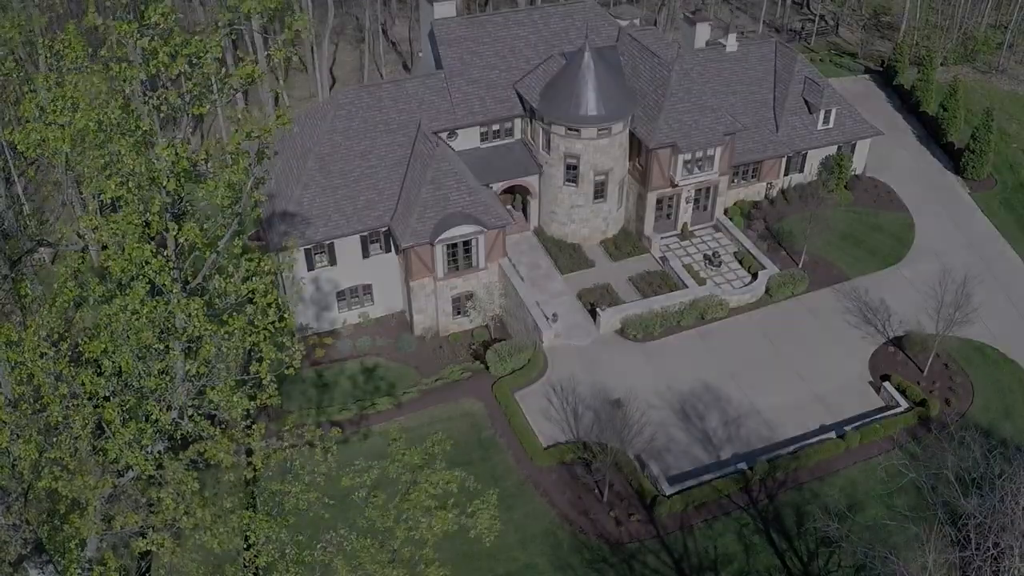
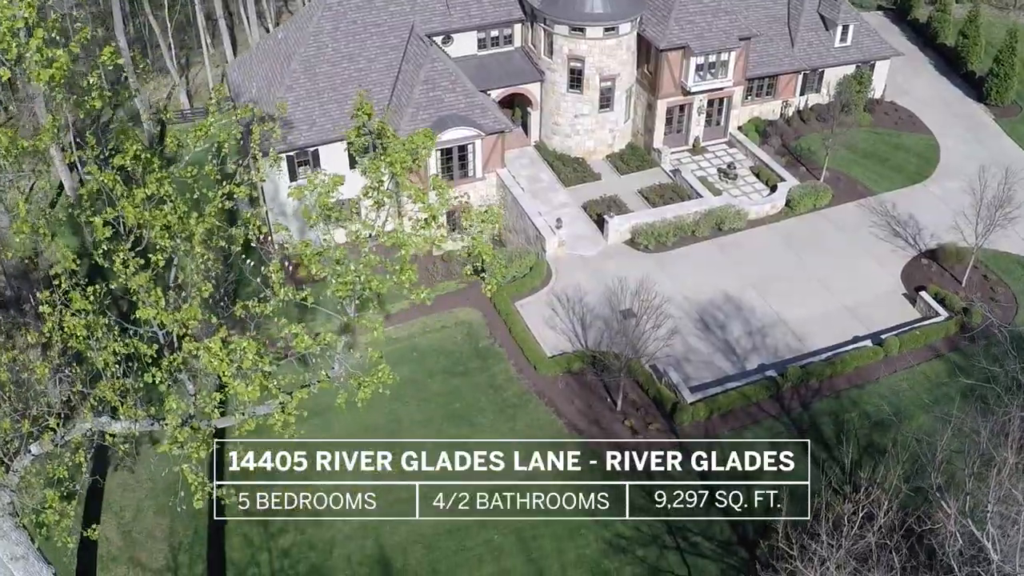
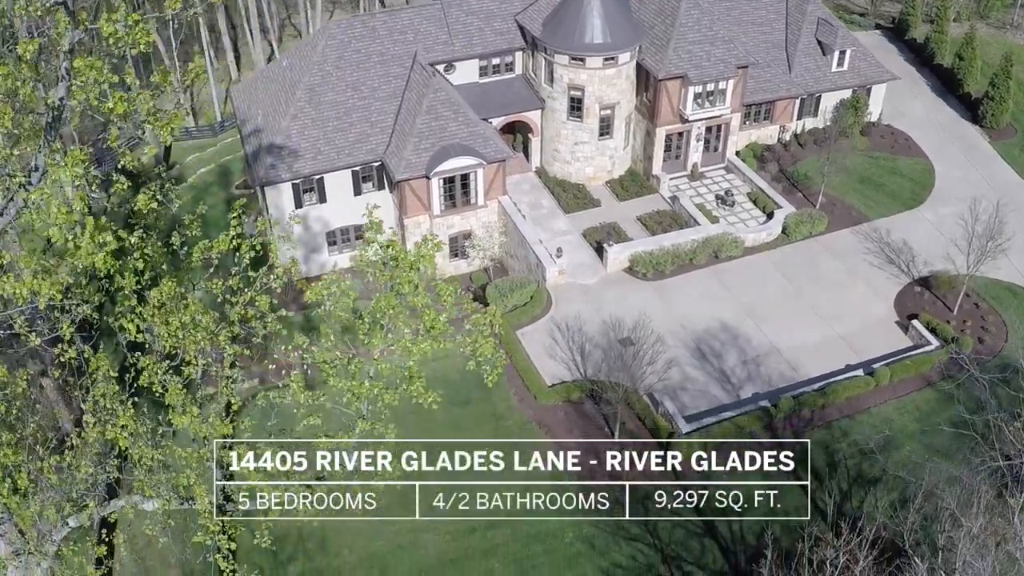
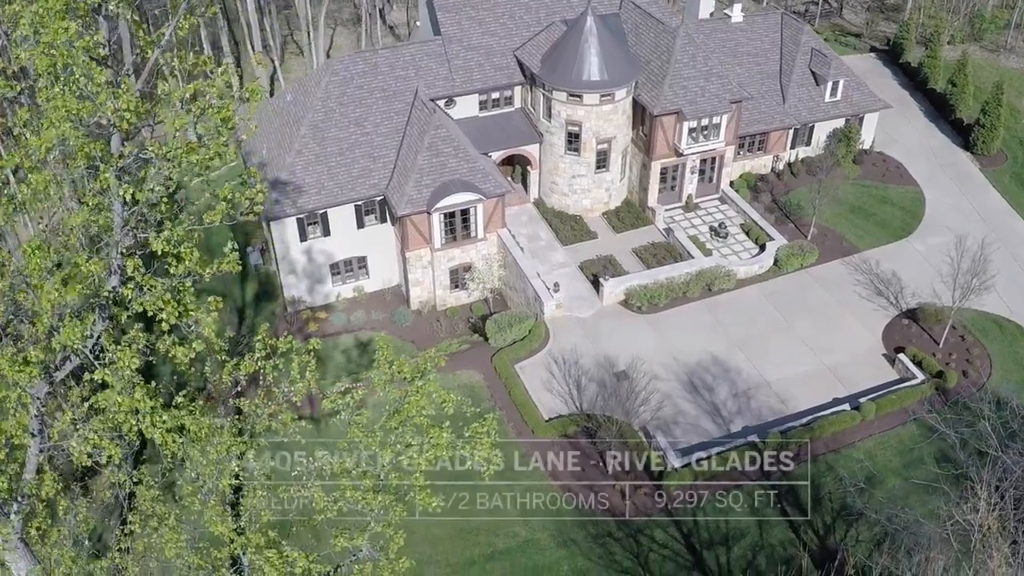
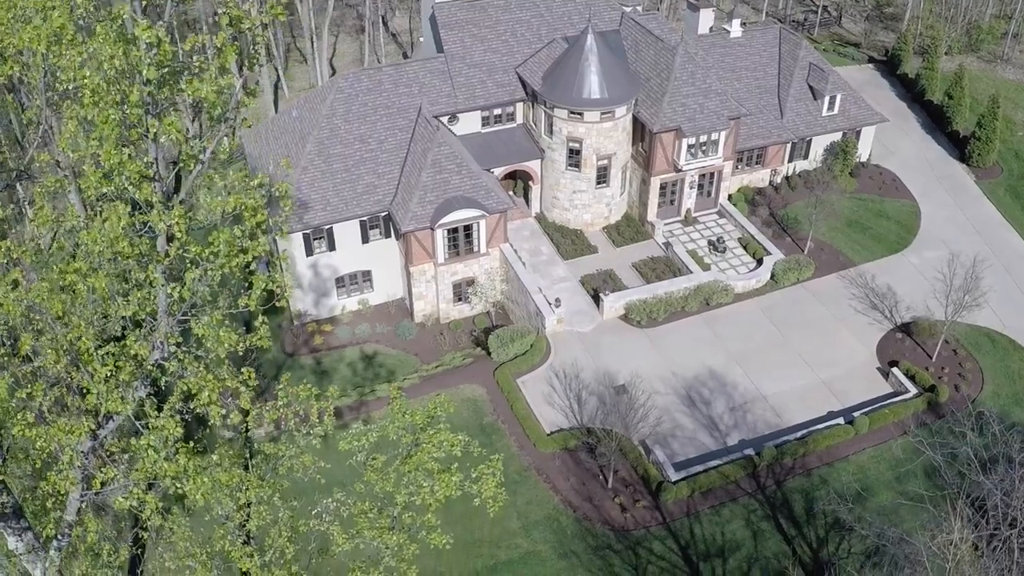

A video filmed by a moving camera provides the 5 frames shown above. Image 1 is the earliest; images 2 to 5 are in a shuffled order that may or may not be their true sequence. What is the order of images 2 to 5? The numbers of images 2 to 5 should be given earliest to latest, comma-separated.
5, 4, 3, 2
